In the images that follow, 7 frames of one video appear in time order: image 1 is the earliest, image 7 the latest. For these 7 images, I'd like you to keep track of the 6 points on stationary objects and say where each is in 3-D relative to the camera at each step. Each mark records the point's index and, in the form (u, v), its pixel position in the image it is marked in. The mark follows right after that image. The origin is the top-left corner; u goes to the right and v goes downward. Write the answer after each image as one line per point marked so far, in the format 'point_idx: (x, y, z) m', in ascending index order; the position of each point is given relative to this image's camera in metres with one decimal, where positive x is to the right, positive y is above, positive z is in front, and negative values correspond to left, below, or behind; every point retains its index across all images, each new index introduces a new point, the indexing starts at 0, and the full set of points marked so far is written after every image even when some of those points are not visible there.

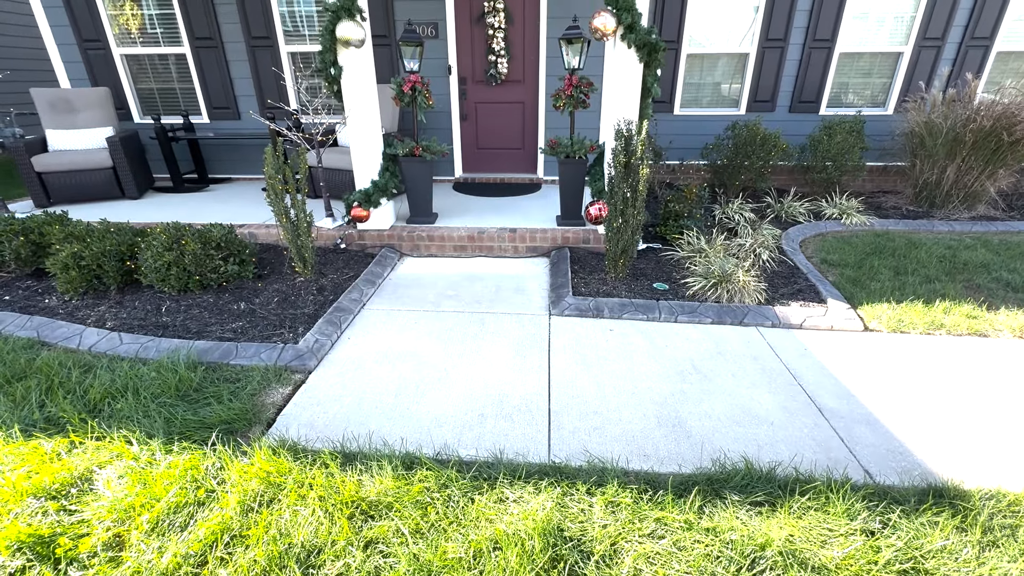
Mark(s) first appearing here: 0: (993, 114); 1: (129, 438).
0: (+4.5, +1.6, +4.4) m
1: (-1.5, -0.6, +1.8) m
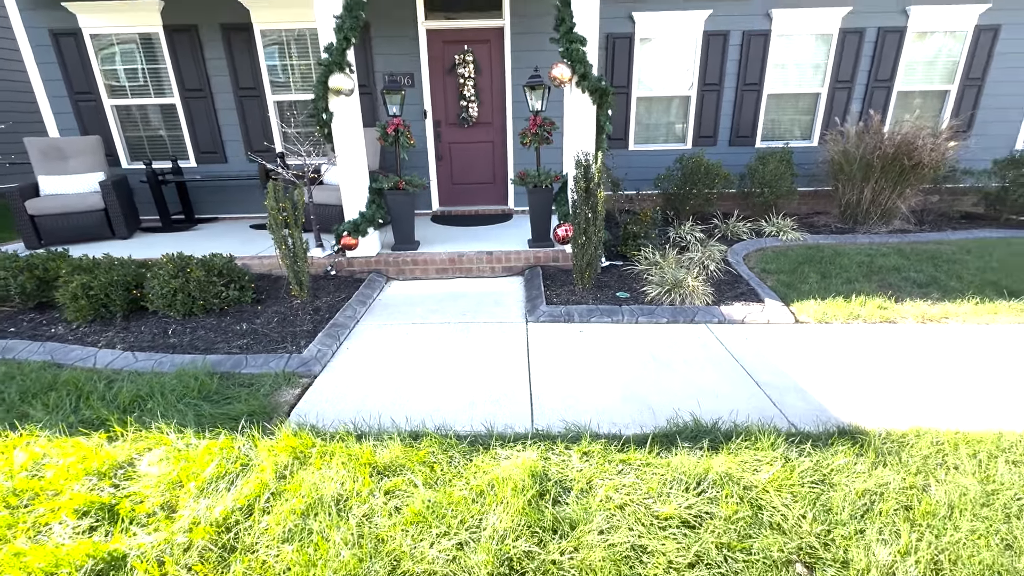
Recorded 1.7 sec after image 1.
0: (+4.2, +1.6, +5.1) m
1: (-1.5, -0.6, +2.0) m
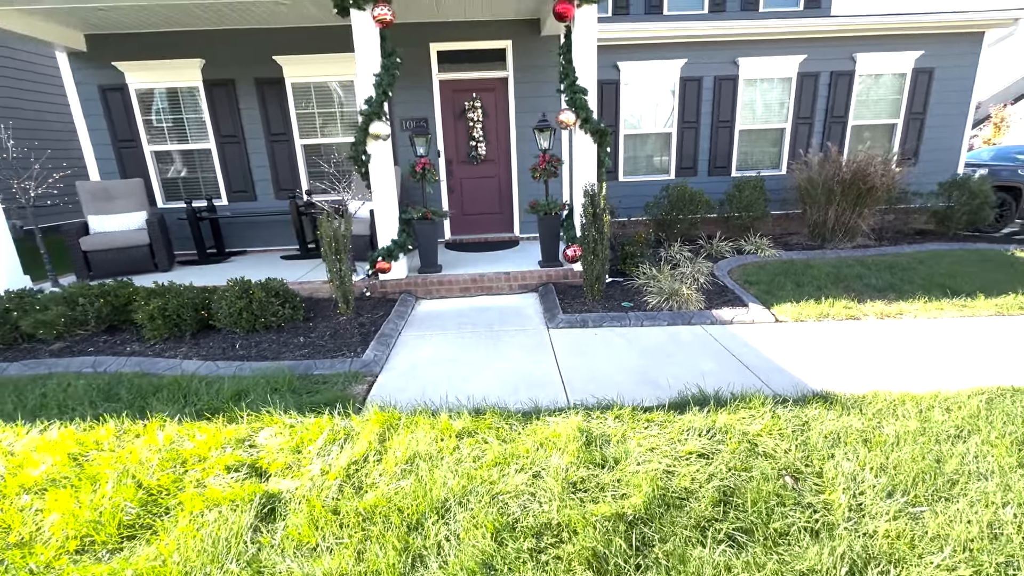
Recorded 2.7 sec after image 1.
0: (+4.3, +1.5, +5.9) m
1: (-1.3, -0.7, +2.5) m
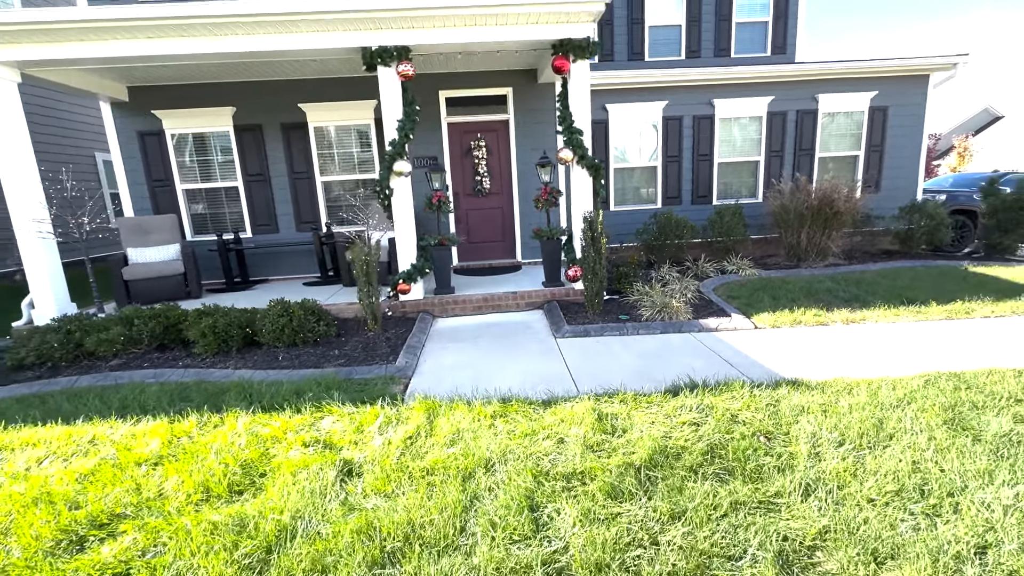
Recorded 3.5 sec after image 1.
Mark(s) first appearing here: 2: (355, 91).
0: (+4.3, +1.3, +6.6) m
1: (-1.1, -0.7, +2.9) m
2: (-2.1, +2.6, +6.2) m
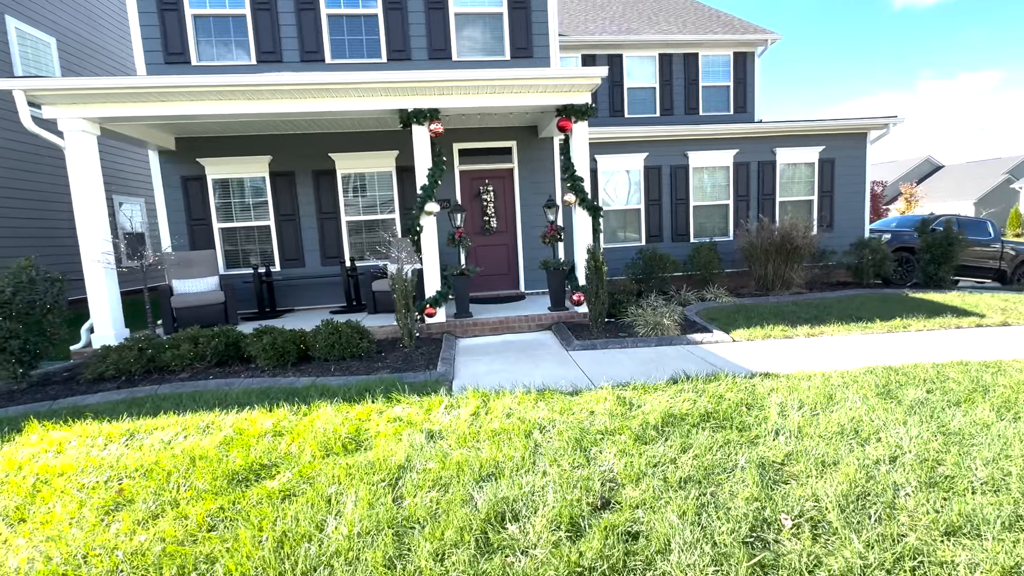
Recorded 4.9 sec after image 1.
0: (+4.4, +0.9, +7.6) m
1: (-0.9, -0.8, +3.5) m
2: (-2.0, +2.2, +7.1) m
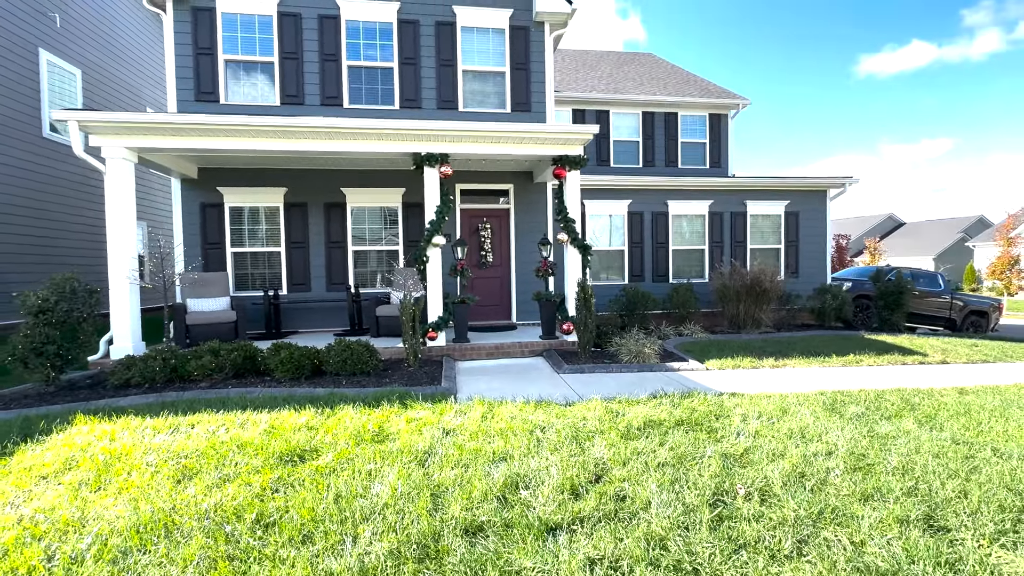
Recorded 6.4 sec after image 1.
0: (+4.3, +0.2, +8.4) m
1: (-0.9, -1.0, +4.0) m
2: (-2.0, +1.8, +7.8) m
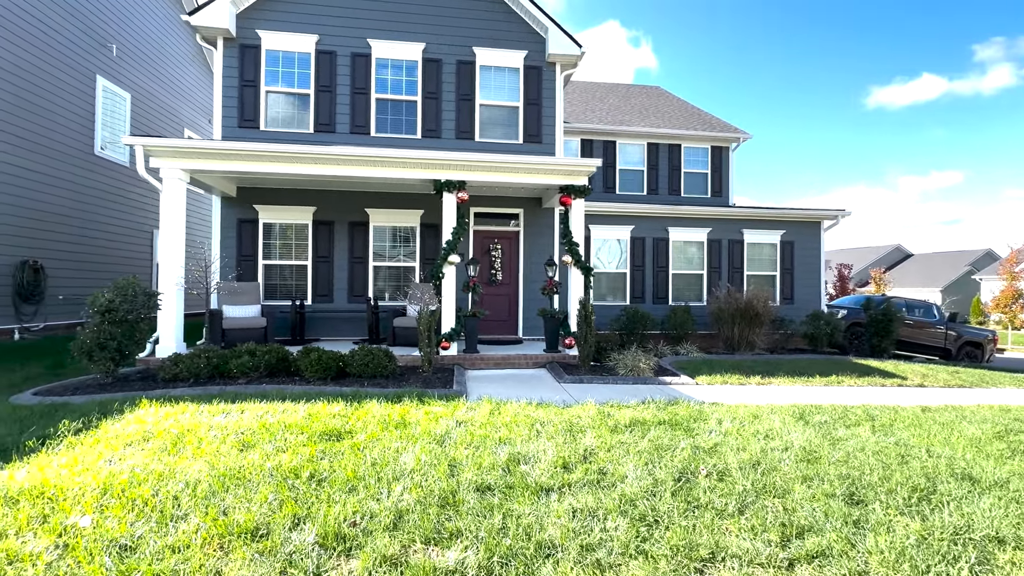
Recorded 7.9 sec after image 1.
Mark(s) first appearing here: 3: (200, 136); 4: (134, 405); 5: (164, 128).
0: (+4.4, -0.3, +8.9) m
1: (-0.8, -1.1, +4.5) m
2: (-1.9, +1.5, +8.4) m
3: (-9.1, +4.5, +13.6) m
4: (-3.3, -1.0, +4.1) m
5: (-8.7, +4.0, +11.5) m
